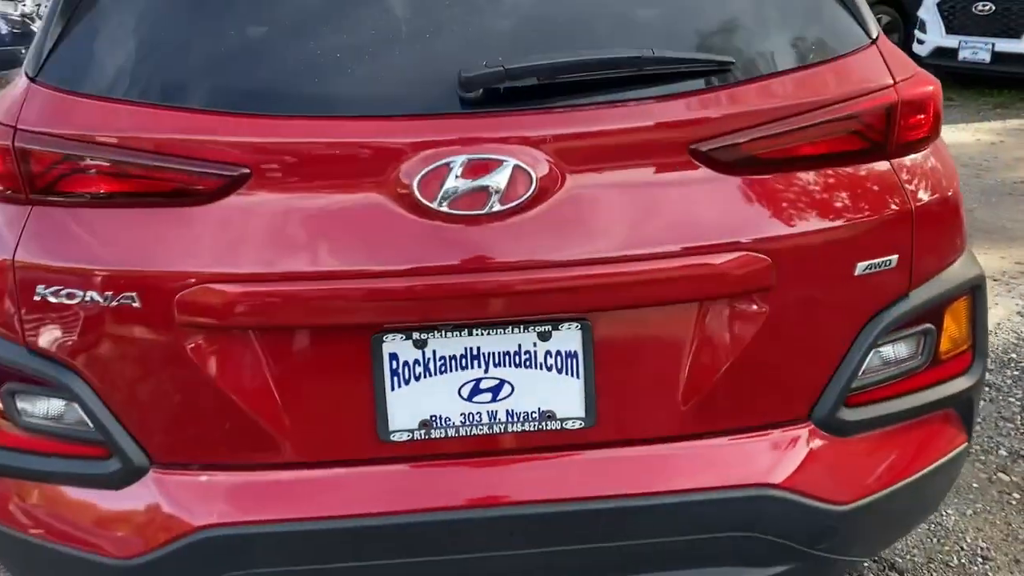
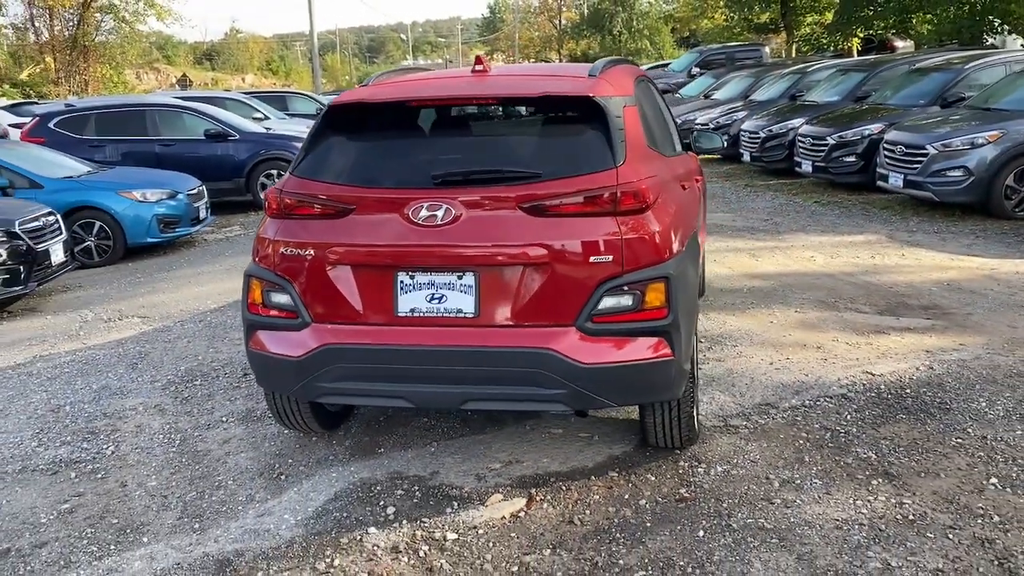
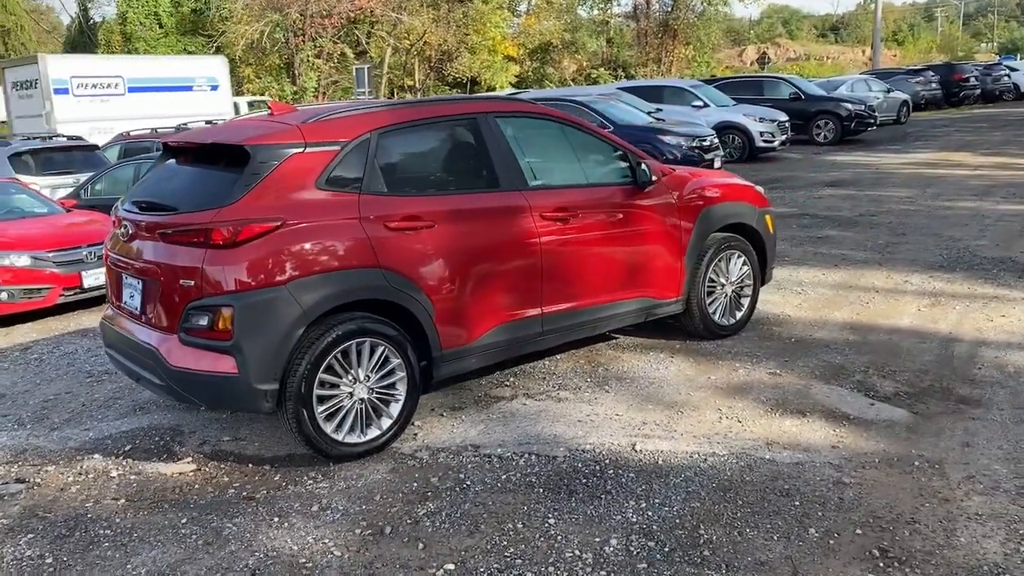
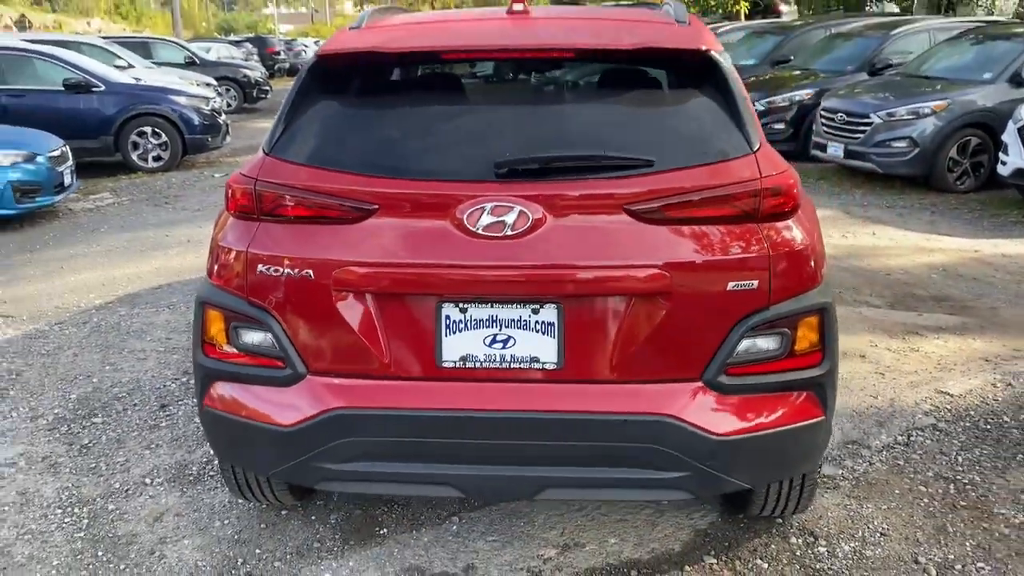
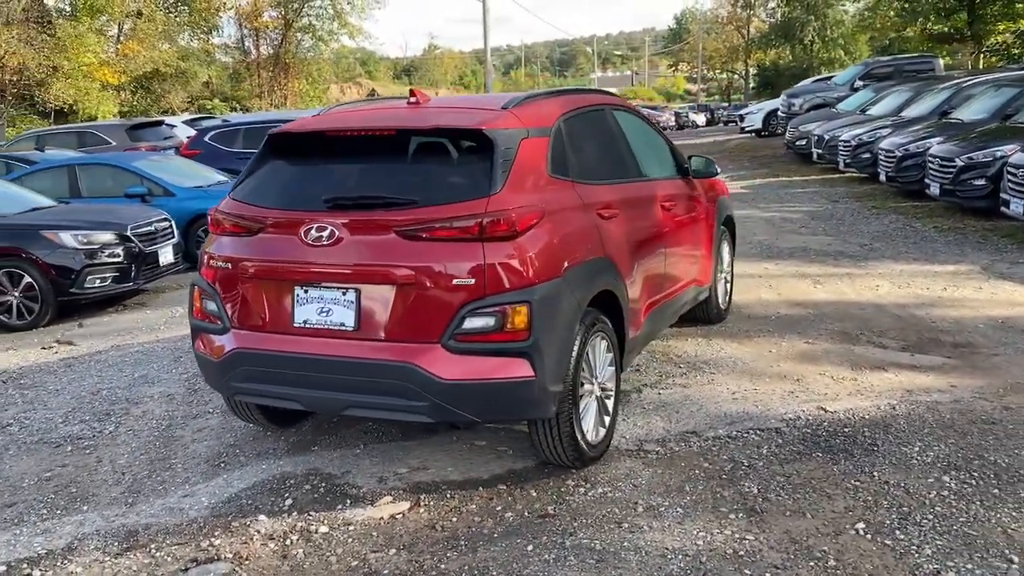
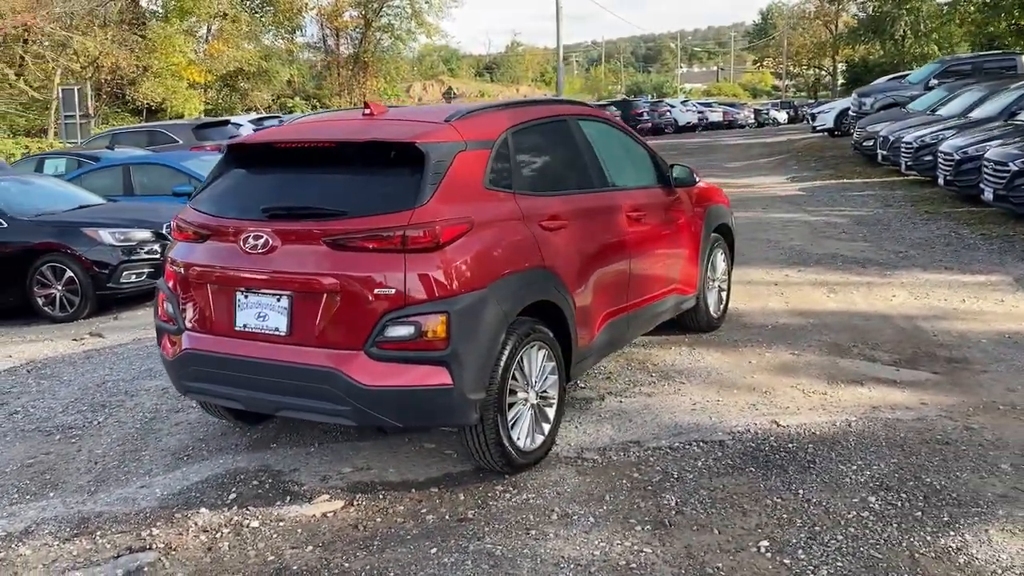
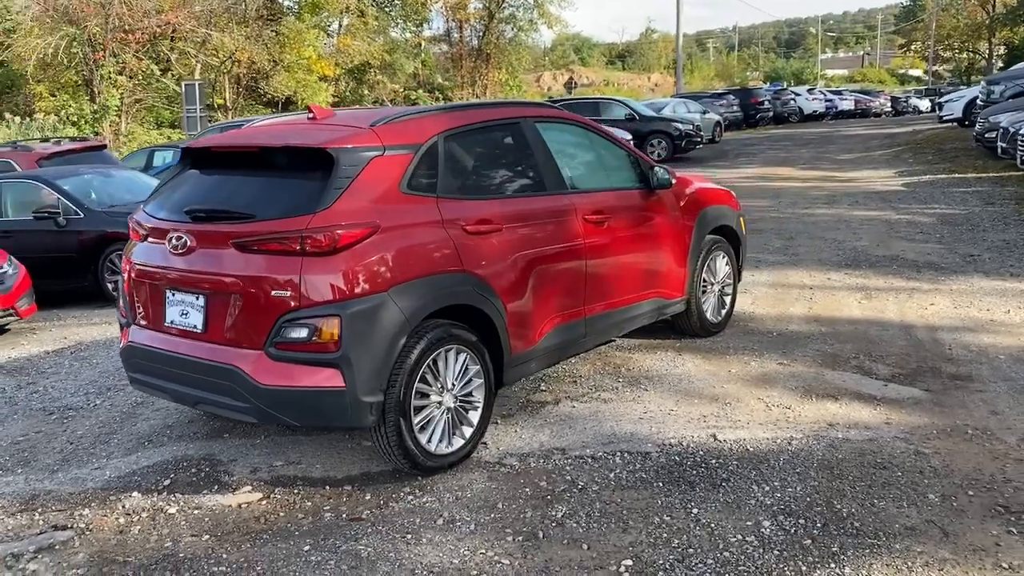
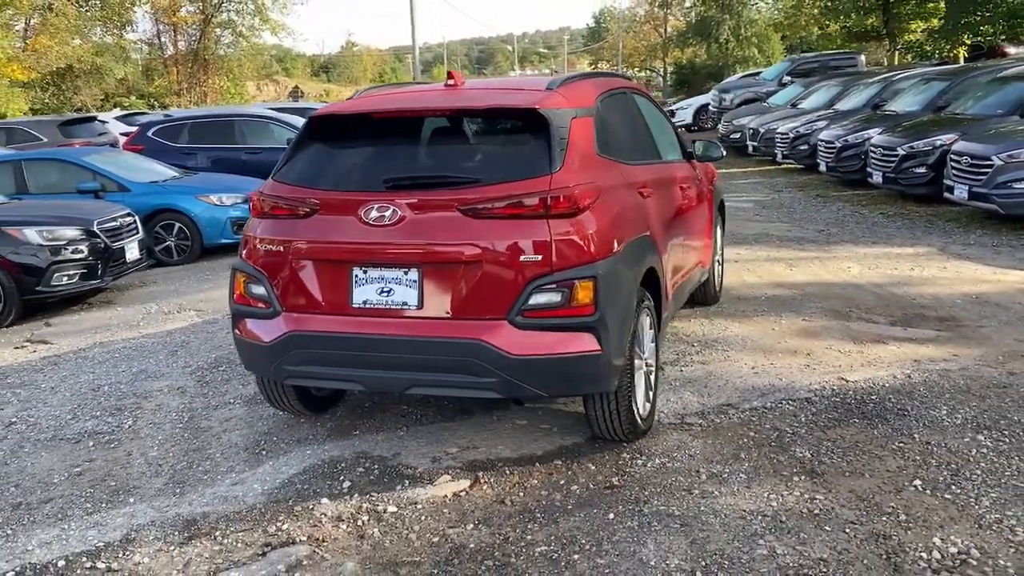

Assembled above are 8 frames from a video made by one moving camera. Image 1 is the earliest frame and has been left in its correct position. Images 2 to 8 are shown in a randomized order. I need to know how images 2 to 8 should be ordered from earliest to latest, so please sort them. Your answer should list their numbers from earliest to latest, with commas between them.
4, 2, 8, 5, 6, 7, 3
